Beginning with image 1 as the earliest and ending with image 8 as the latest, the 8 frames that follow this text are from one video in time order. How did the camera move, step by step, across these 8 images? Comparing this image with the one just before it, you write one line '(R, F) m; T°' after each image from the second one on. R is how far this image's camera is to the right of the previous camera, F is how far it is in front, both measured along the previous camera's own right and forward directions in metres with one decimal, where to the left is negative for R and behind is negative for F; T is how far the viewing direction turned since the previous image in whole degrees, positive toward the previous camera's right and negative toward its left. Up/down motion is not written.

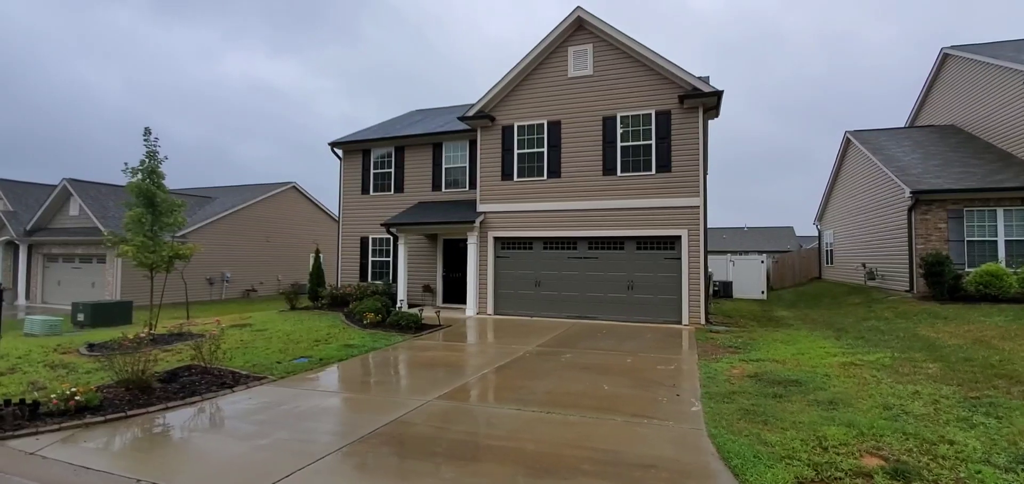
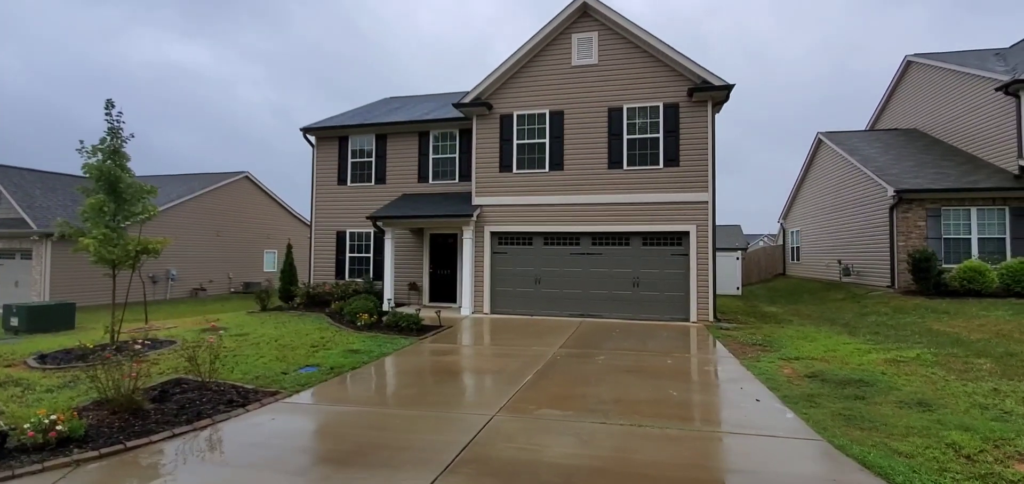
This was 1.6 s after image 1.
(-1.5, +0.8) m; +7°
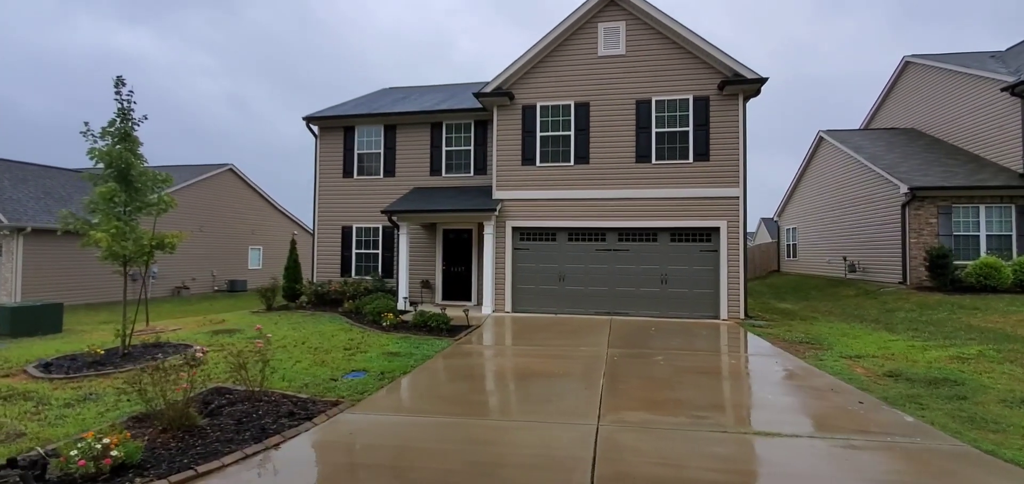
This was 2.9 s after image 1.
(-1.4, +0.6) m; +4°
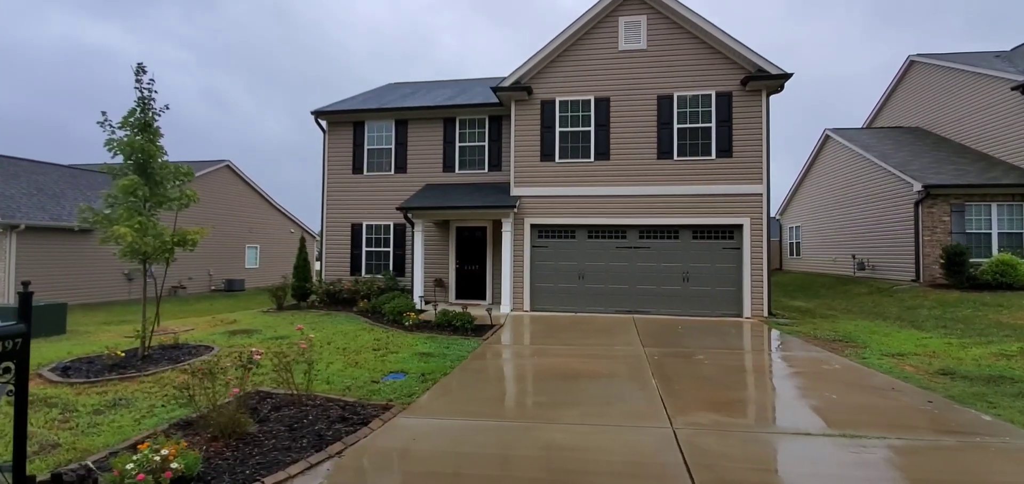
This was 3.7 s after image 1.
(-0.8, +0.3) m; +2°
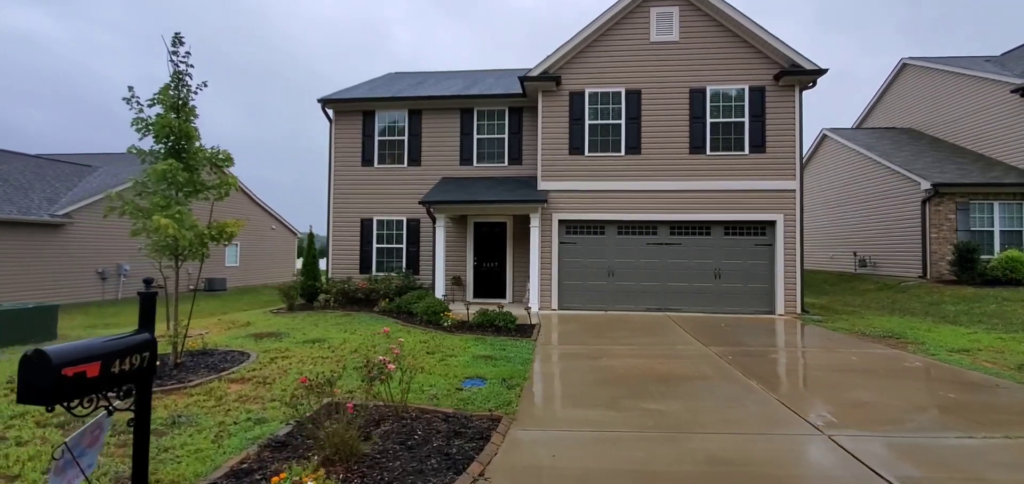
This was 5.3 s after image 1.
(-1.6, +0.6) m; +4°
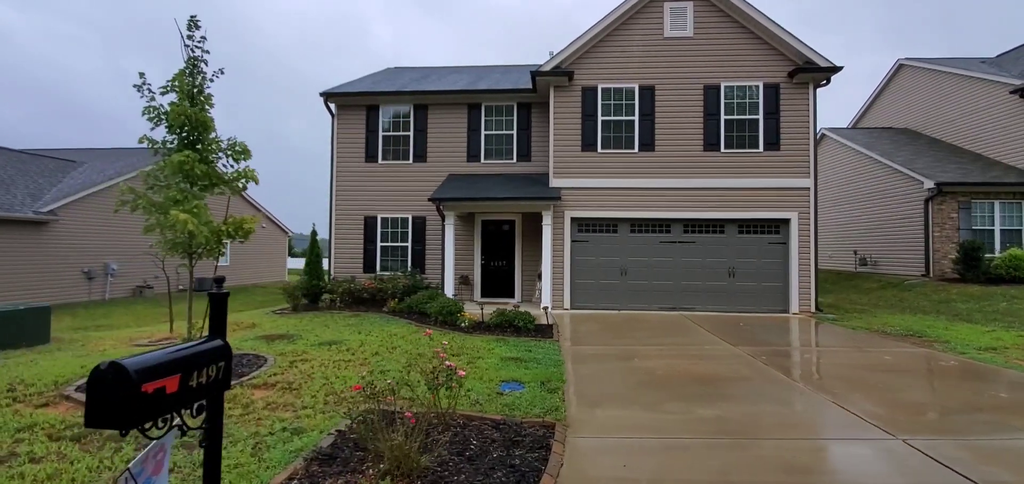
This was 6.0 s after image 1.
(-0.7, +0.3) m; +2°
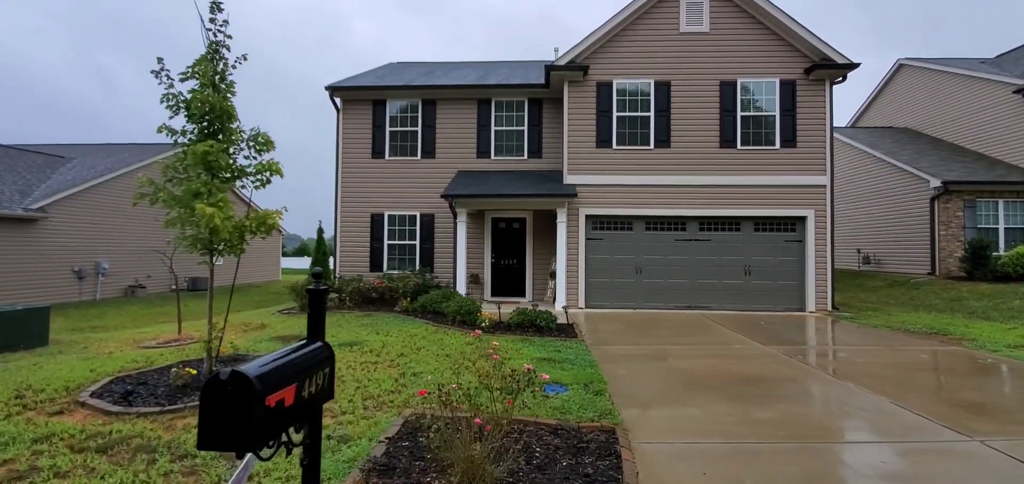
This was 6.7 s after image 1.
(-0.6, +0.3) m; +2°
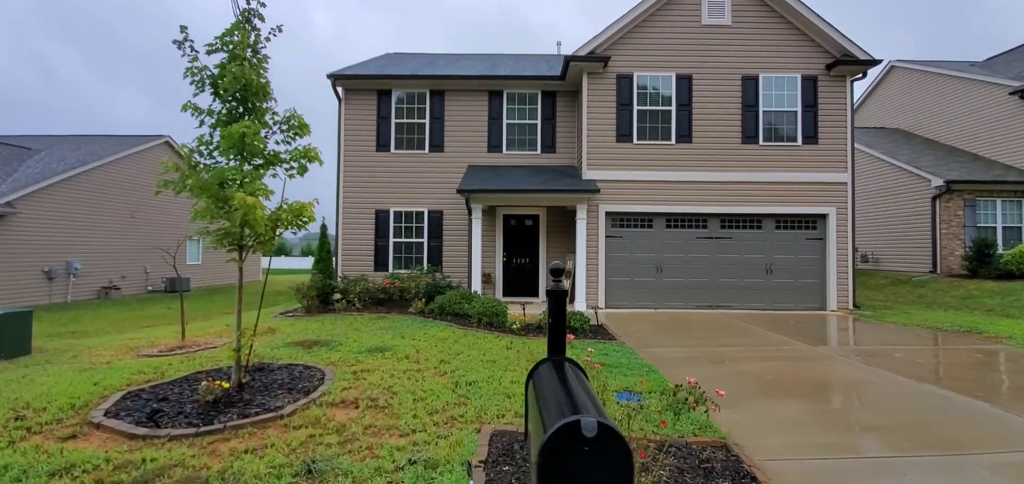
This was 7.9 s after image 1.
(-1.0, +0.6) m; +3°
